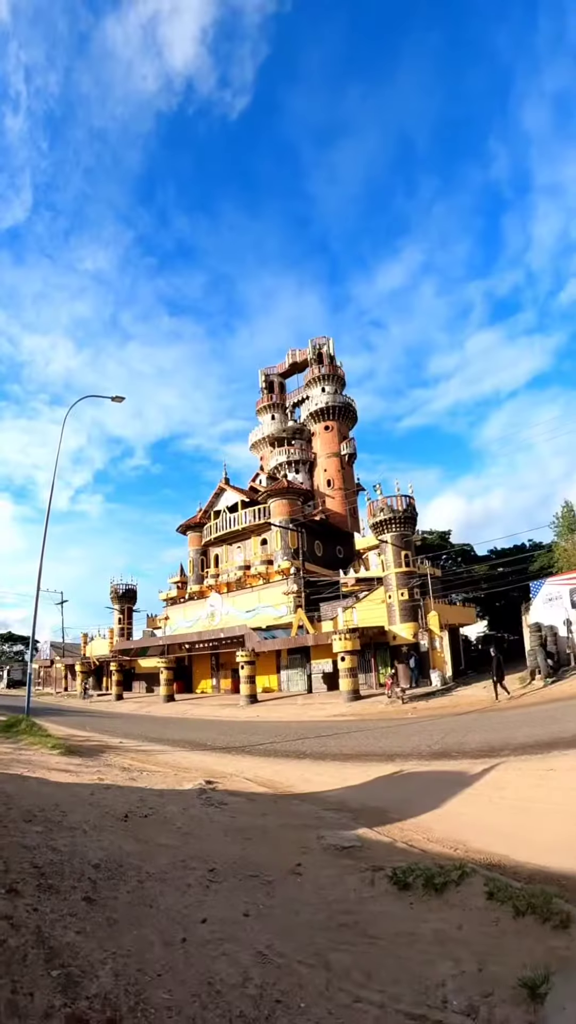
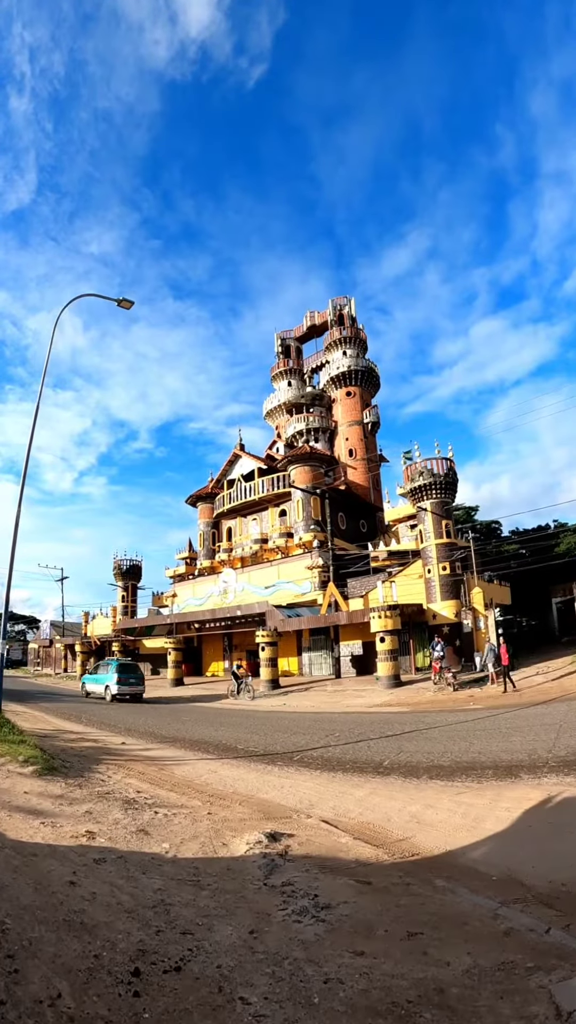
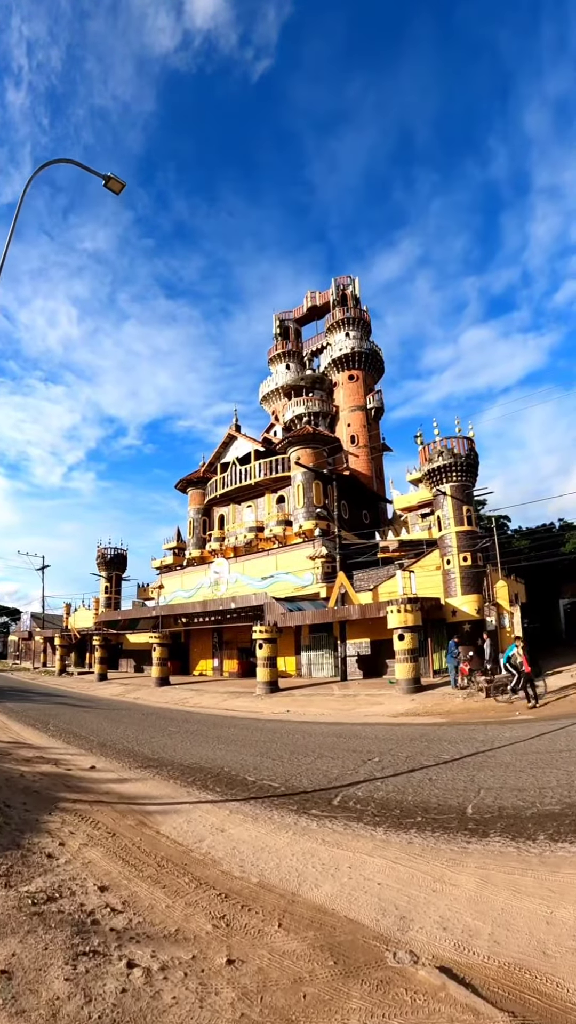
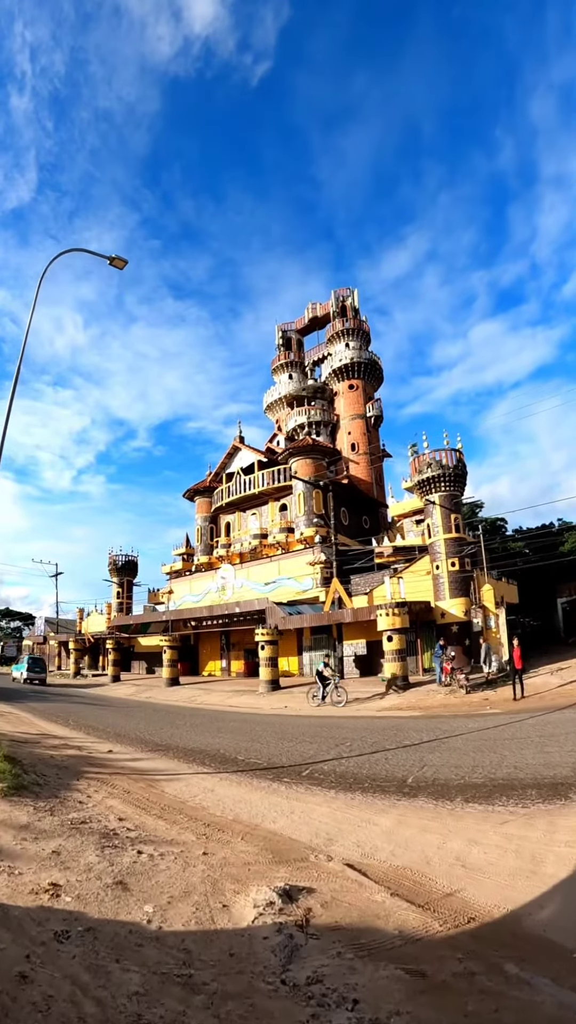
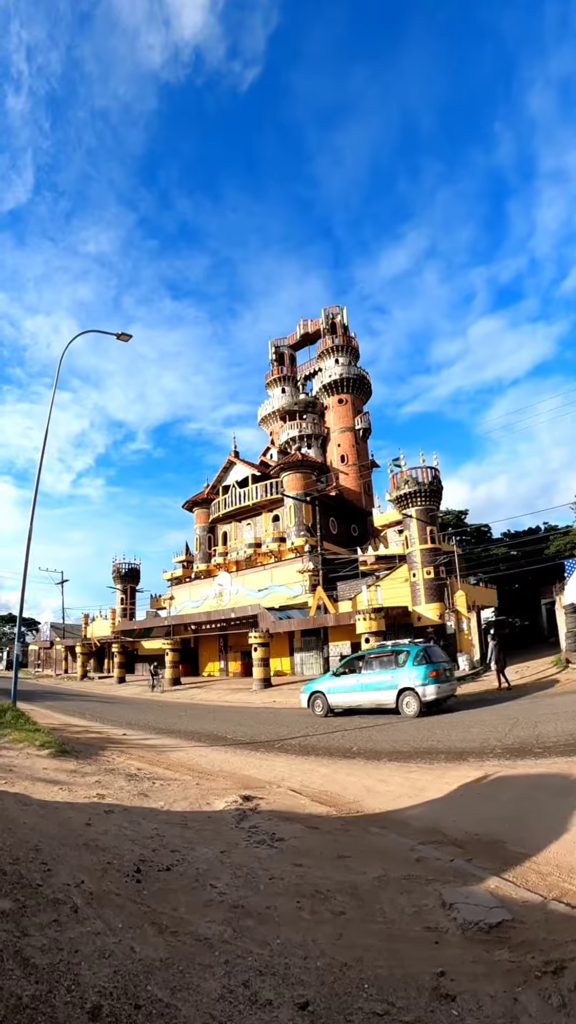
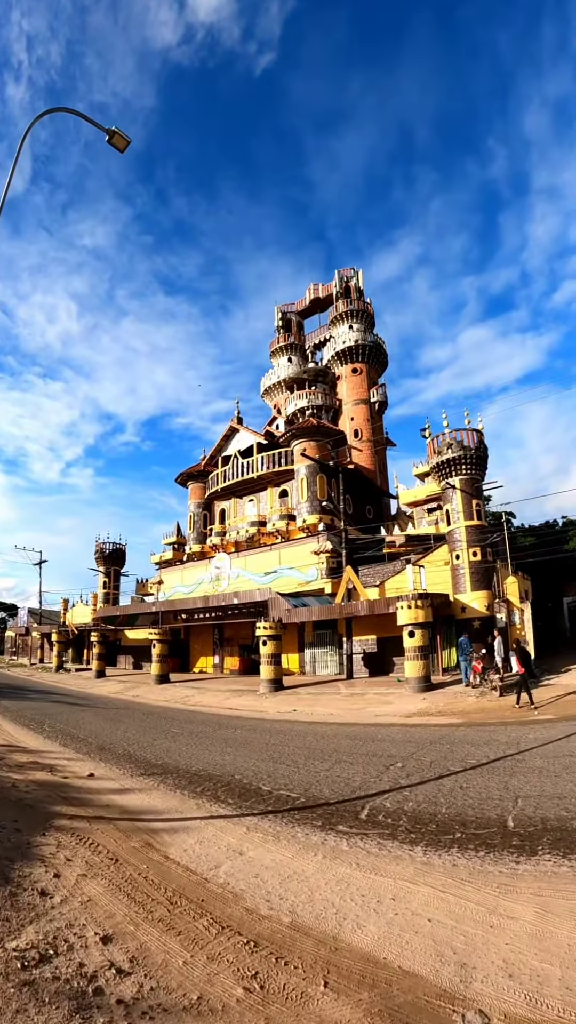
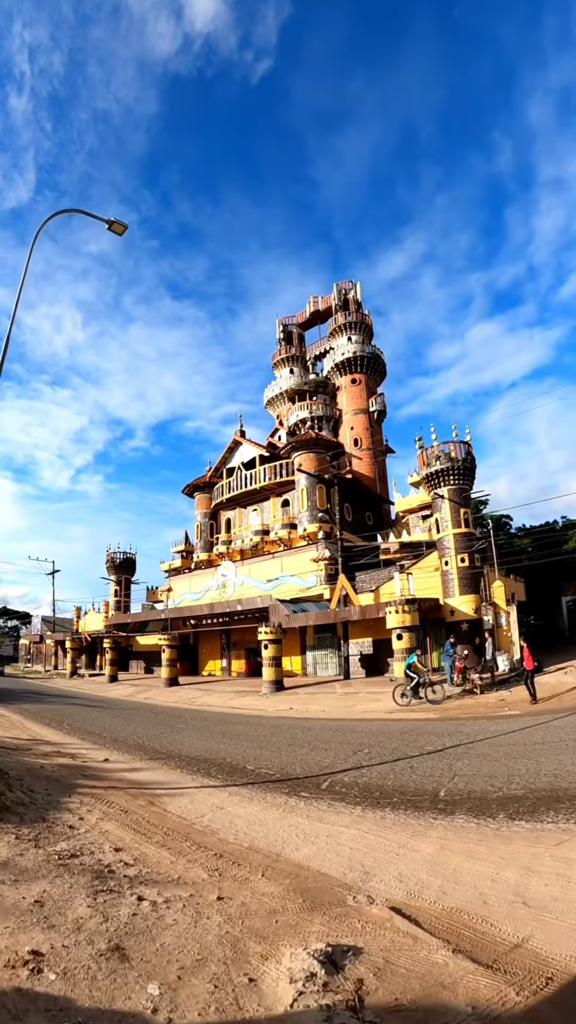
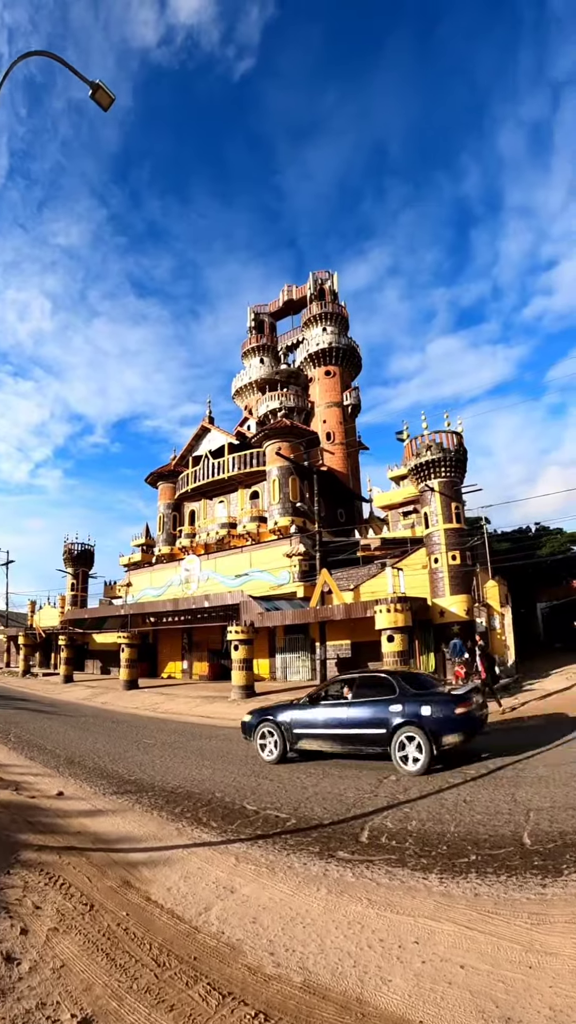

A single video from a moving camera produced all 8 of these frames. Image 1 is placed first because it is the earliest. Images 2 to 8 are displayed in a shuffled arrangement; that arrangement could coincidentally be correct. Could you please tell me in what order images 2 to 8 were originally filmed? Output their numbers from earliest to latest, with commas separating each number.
5, 2, 4, 7, 3, 6, 8
